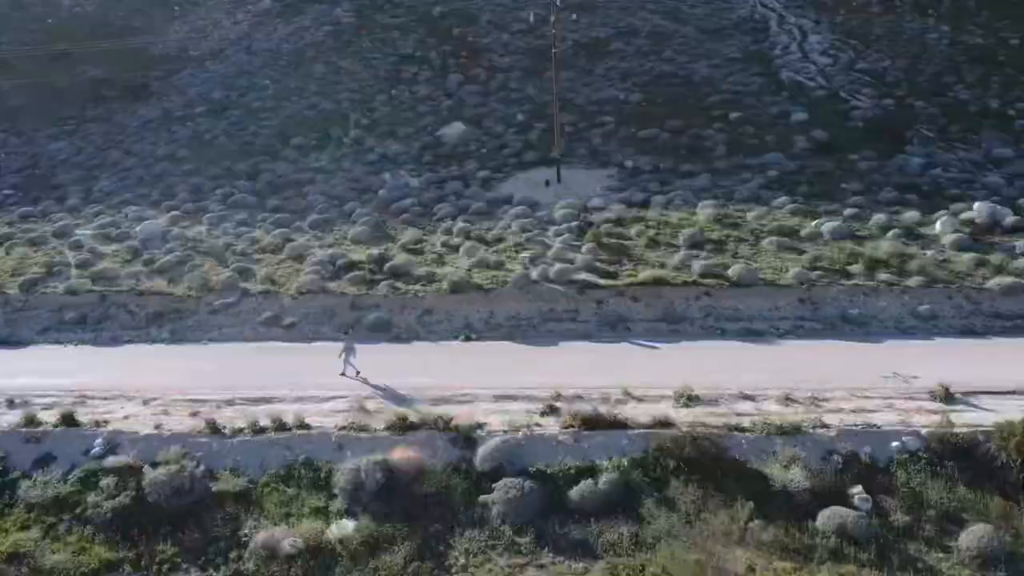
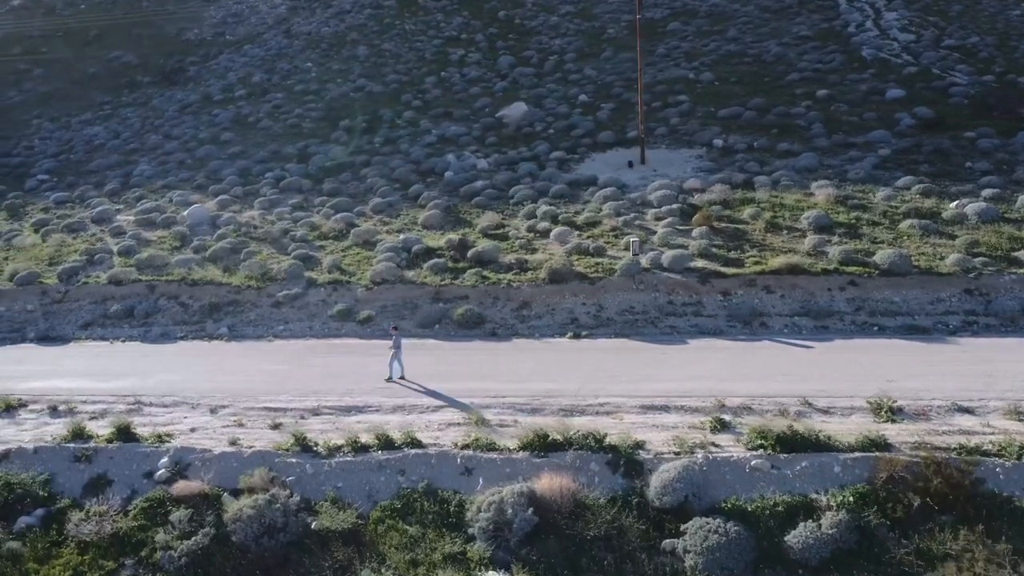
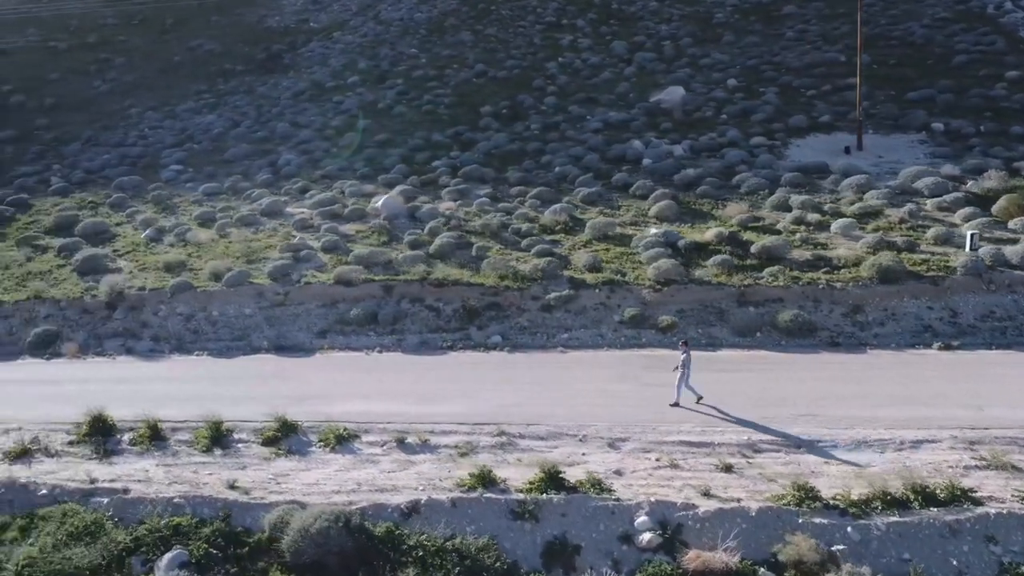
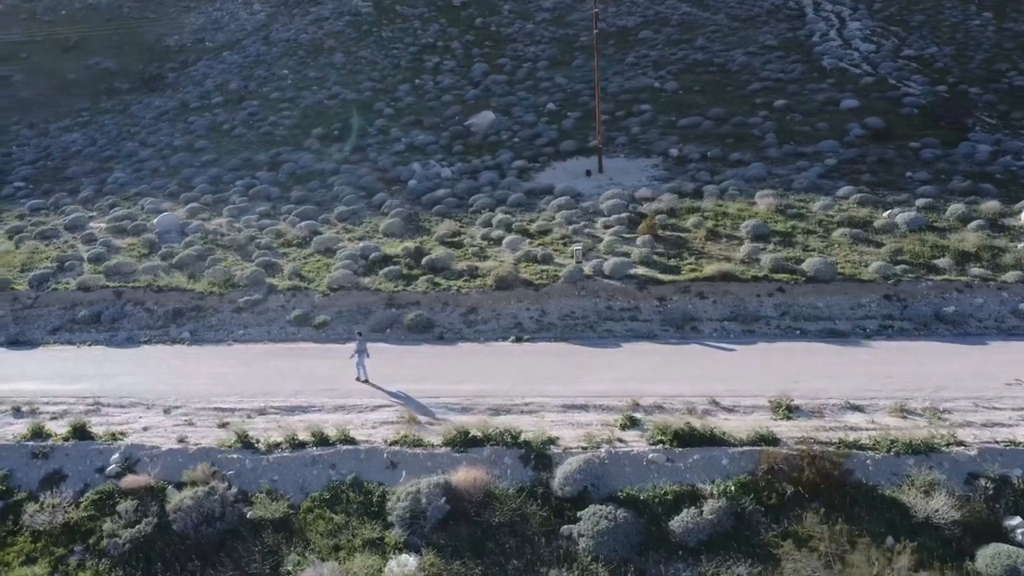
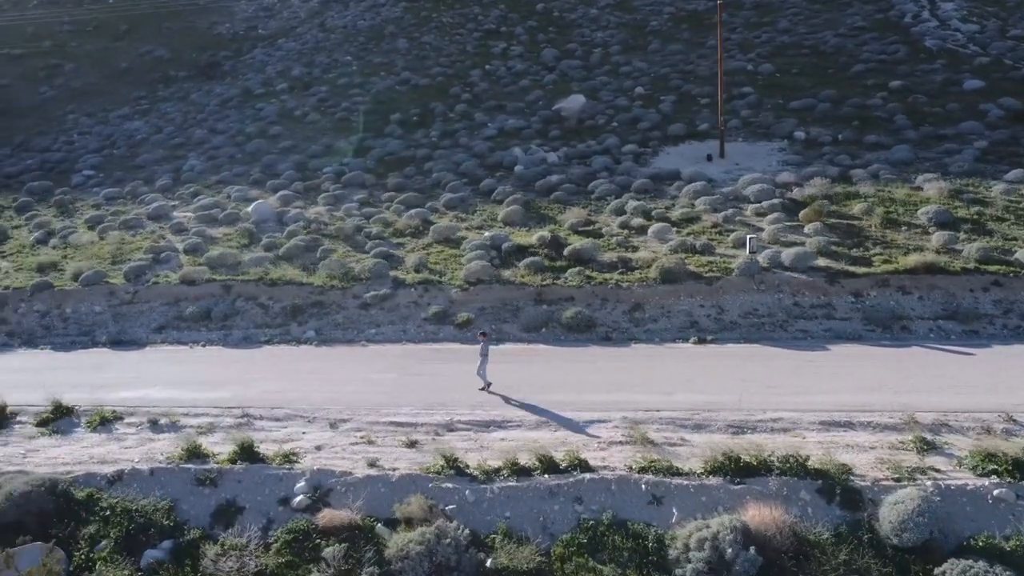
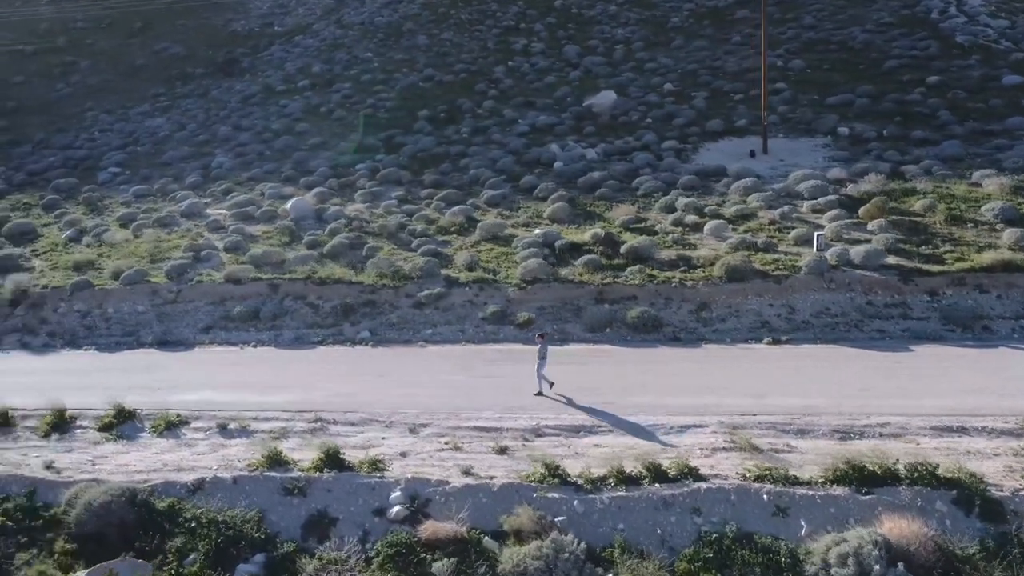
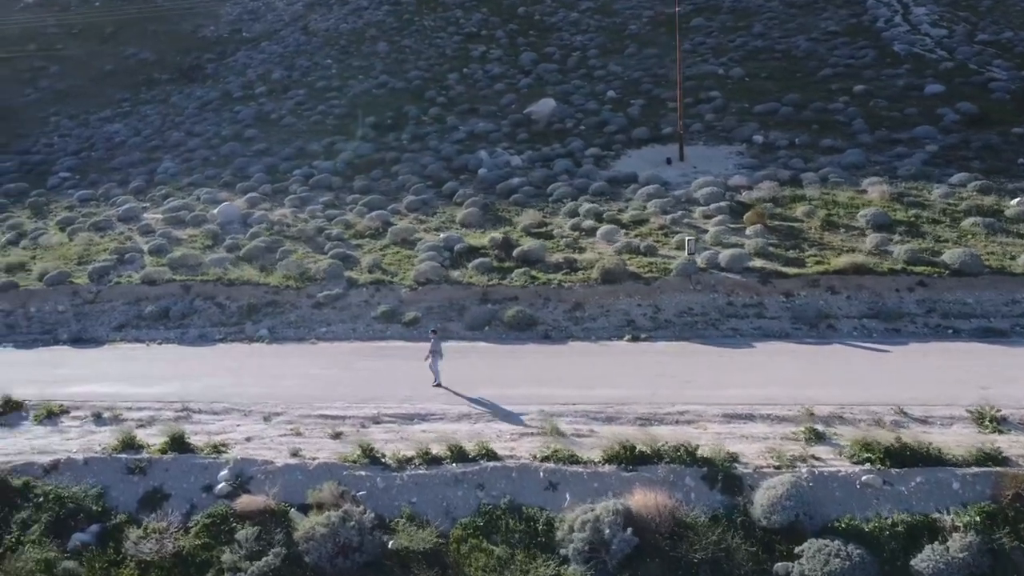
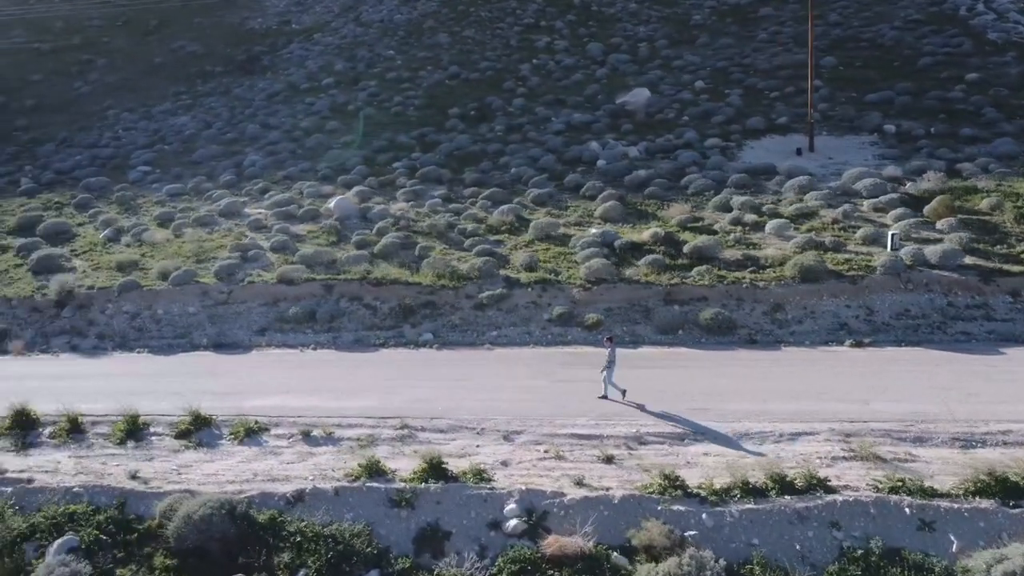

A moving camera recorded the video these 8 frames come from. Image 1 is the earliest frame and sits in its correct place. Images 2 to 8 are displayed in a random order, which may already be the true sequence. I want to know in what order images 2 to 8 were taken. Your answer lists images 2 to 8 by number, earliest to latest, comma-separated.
4, 2, 7, 5, 6, 8, 3
